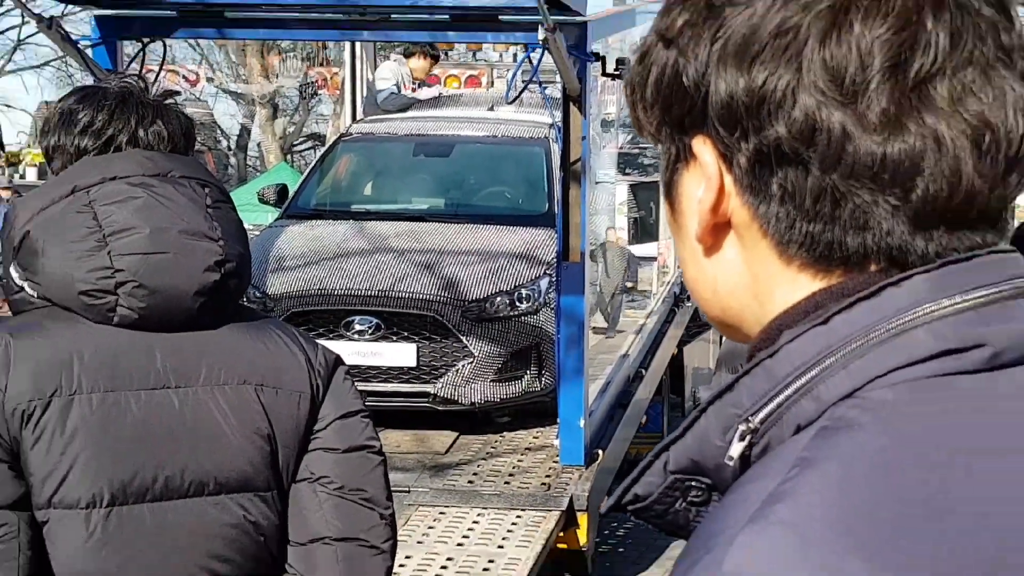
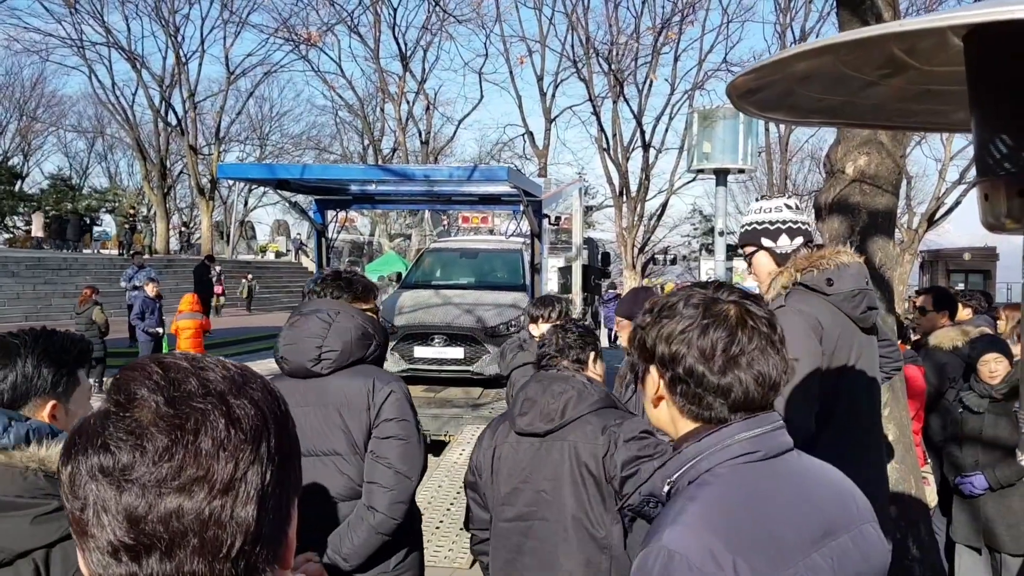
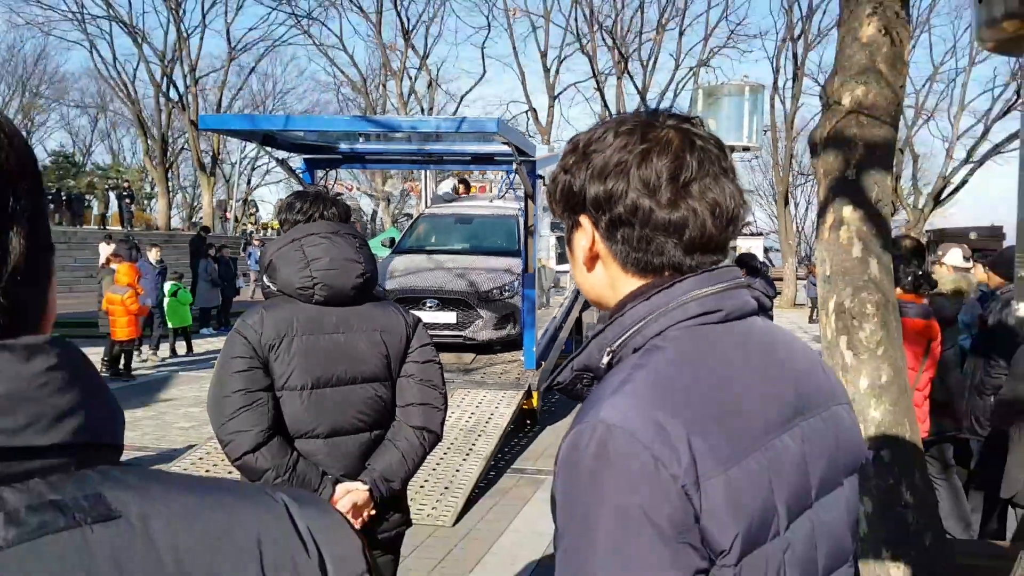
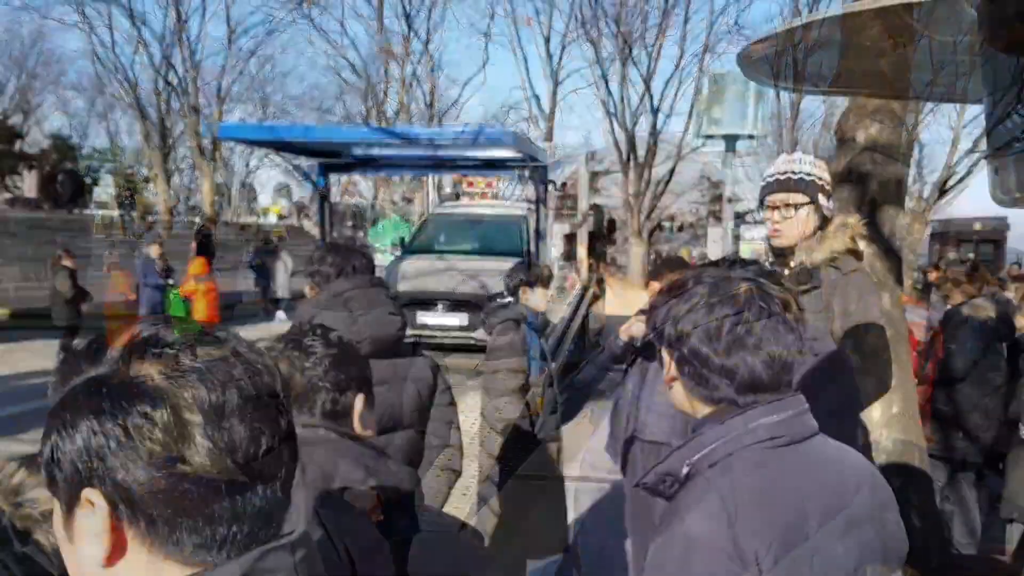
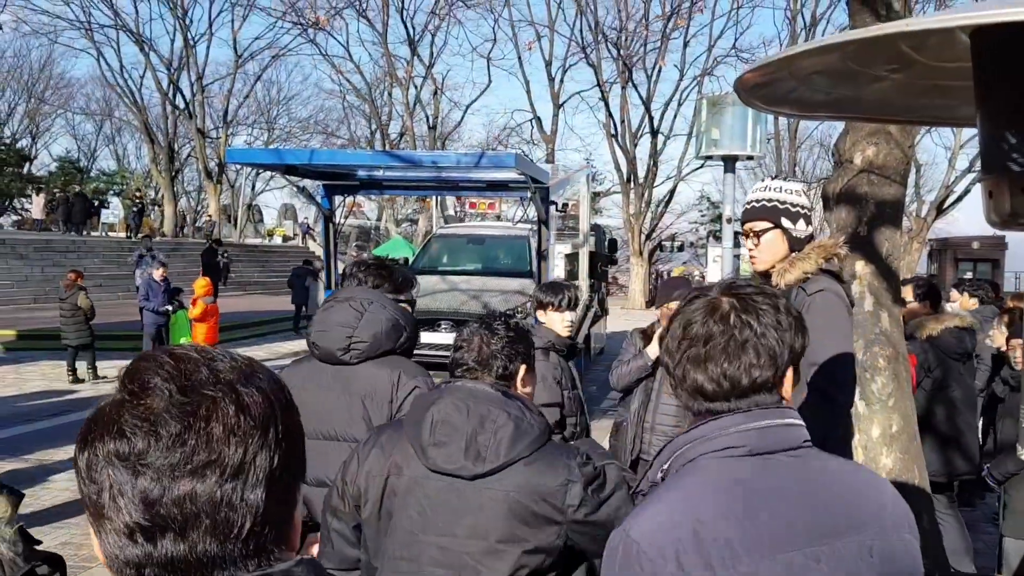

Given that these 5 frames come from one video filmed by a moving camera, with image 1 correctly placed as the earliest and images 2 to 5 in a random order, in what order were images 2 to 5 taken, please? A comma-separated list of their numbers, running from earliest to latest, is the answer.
3, 4, 5, 2
